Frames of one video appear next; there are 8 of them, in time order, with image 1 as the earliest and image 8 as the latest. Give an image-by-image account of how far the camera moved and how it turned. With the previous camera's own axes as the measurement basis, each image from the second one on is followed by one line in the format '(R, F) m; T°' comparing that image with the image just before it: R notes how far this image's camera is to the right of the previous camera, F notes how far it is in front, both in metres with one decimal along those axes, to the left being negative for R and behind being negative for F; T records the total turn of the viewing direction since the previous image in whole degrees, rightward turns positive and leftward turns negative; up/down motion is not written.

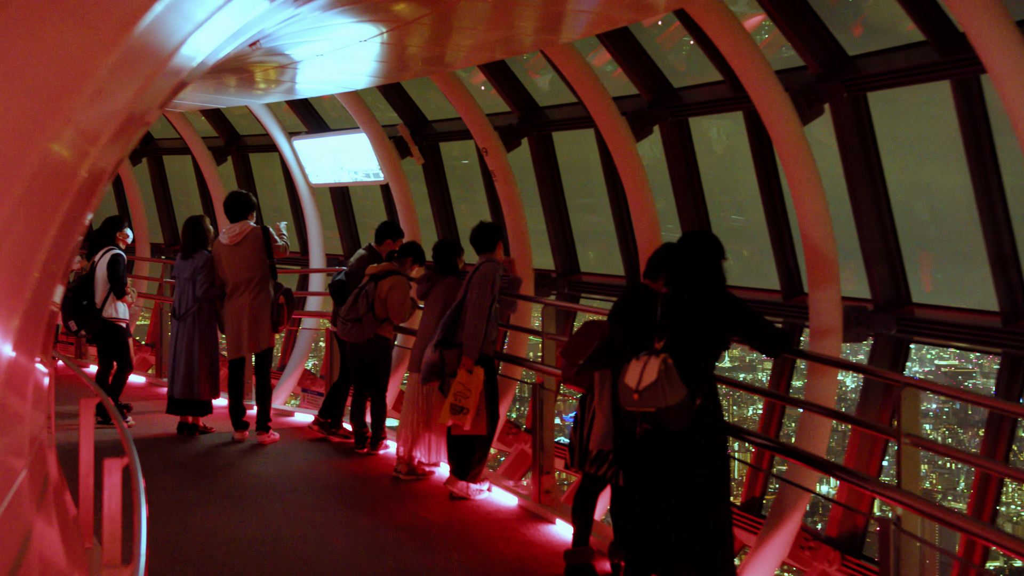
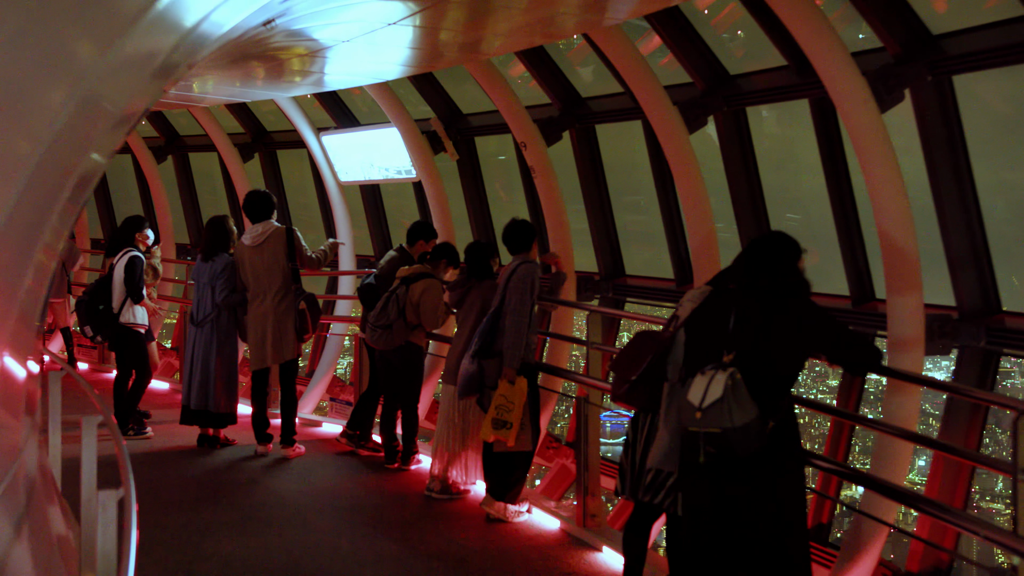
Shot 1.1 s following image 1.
(0.0, +0.4) m; -2°
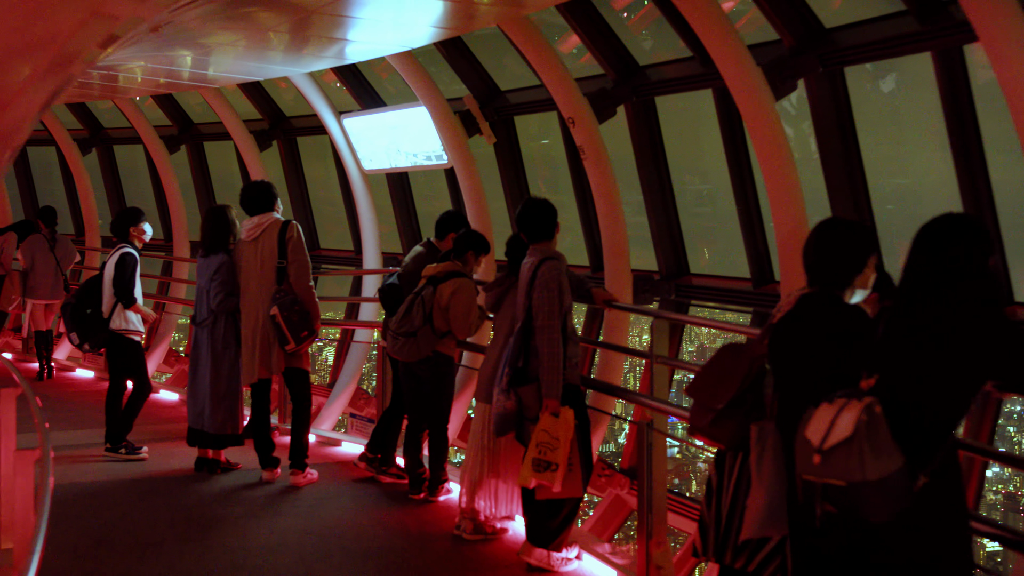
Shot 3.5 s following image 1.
(0.0, +0.7) m; -2°
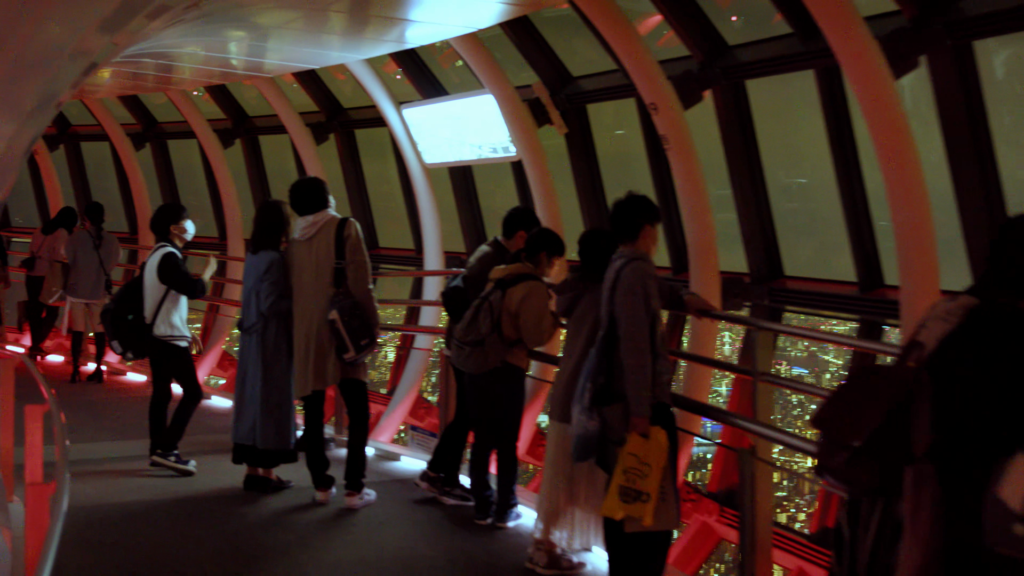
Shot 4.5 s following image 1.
(-0.1, +0.4) m; -3°
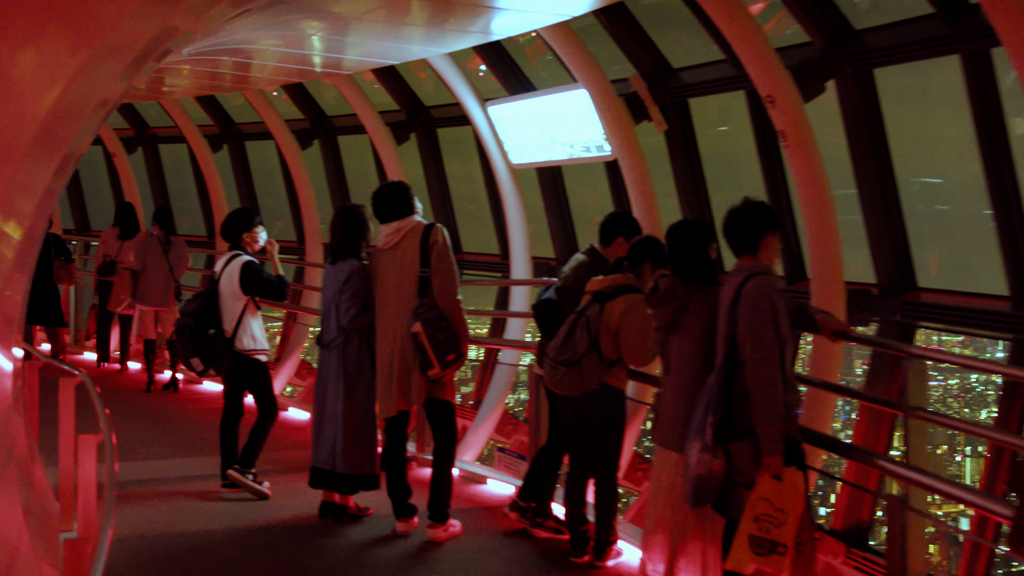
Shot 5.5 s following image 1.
(-0.1, +0.4) m; -4°
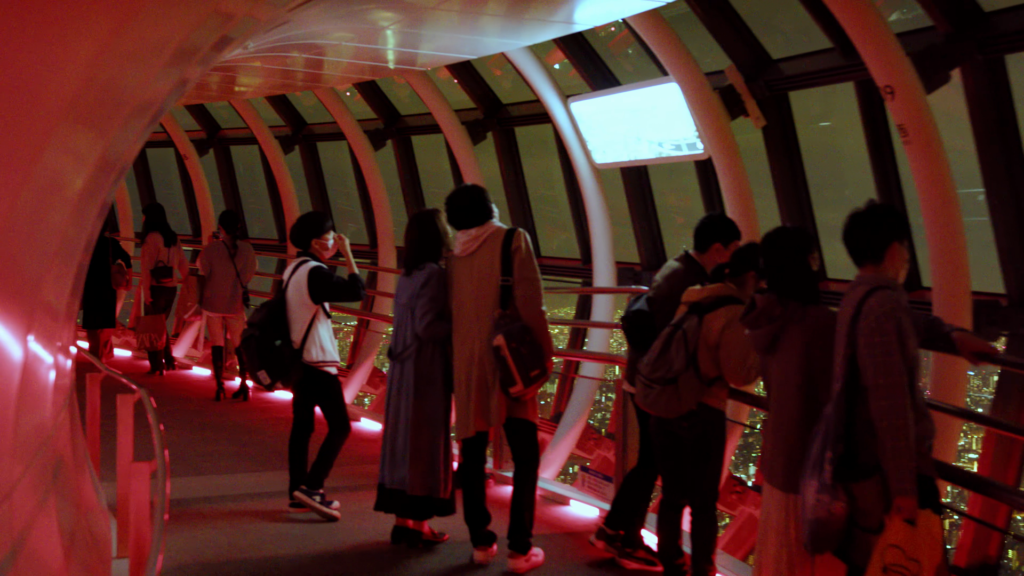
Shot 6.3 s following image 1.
(0.0, +0.3) m; -3°
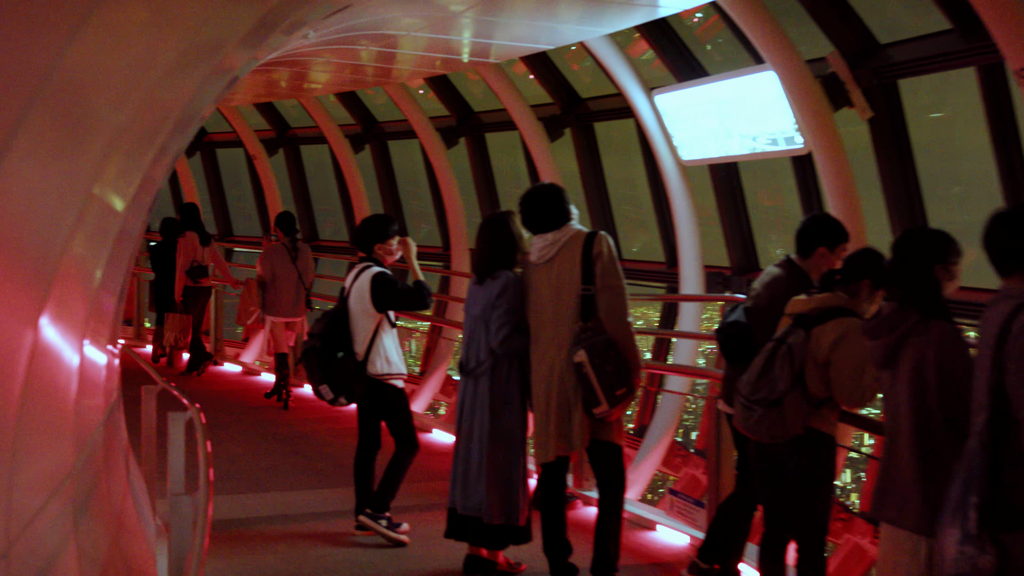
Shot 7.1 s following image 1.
(0.0, +0.3) m; -4°
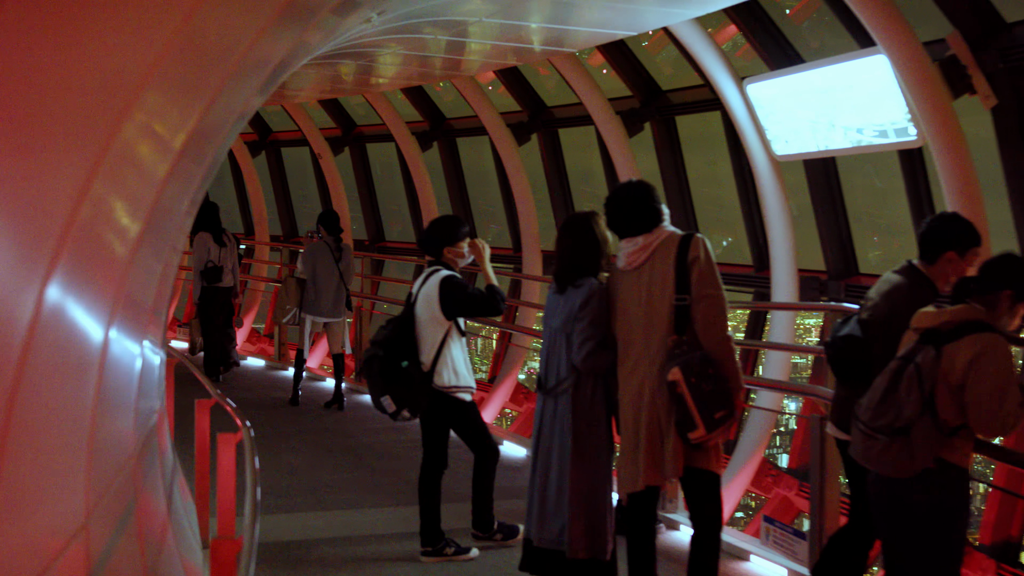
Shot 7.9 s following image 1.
(0.0, +0.3) m; -3°
